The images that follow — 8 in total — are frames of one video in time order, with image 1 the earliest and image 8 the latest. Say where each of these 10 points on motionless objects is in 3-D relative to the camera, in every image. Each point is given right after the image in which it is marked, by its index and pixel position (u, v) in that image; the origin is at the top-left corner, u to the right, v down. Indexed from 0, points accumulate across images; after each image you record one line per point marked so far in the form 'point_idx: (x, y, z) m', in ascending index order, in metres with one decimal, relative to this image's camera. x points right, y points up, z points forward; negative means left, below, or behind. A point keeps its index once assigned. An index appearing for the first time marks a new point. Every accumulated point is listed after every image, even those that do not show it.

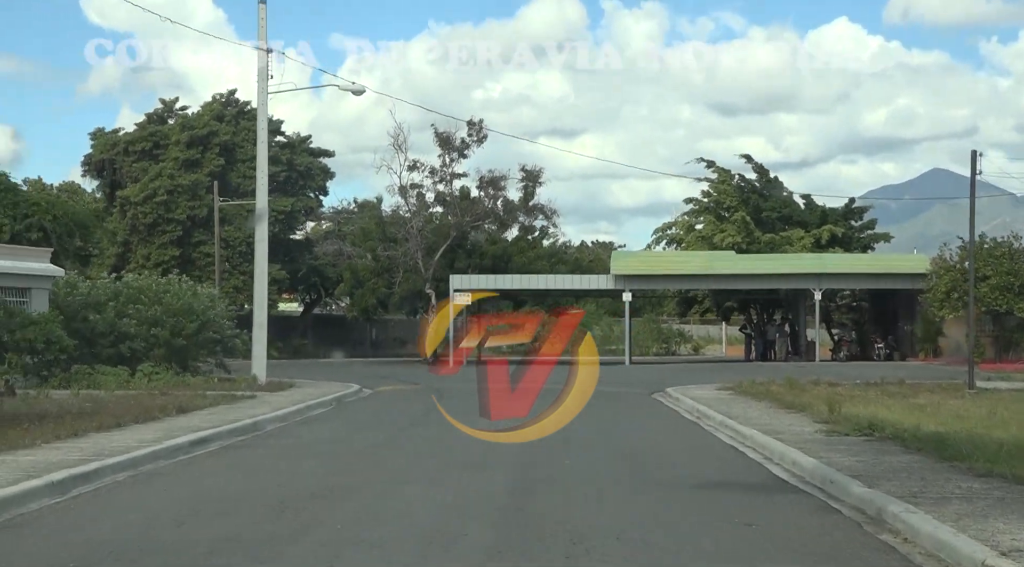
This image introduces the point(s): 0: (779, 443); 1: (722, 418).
0: (+3.4, -2.0, +14.3) m
1: (+3.5, -2.2, +18.5) m
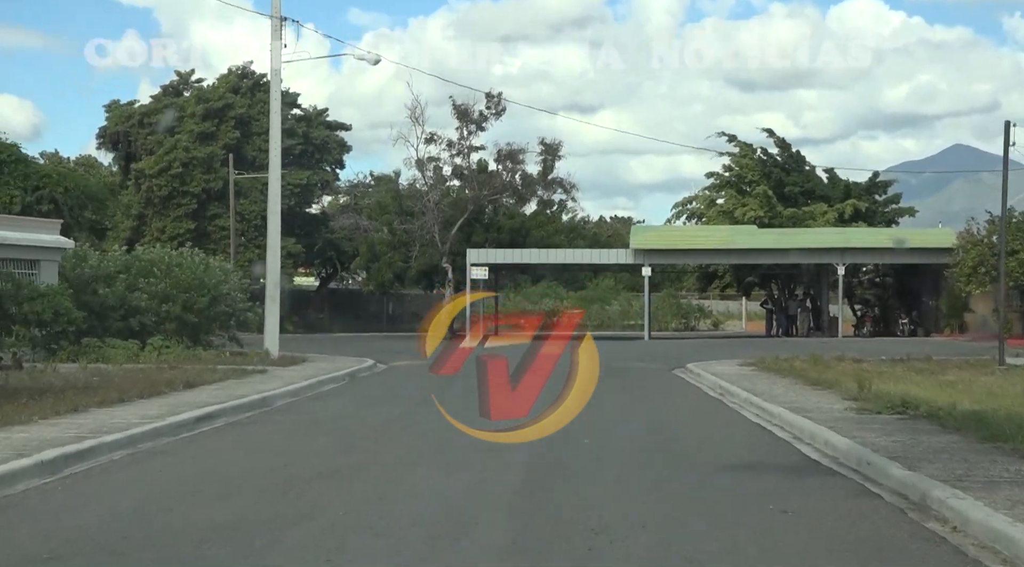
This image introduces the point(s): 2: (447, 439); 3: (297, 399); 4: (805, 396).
0: (+3.6, -1.7, +13.7) m
1: (+3.7, -1.8, +17.8) m
2: (-0.7, -1.7, +12.1) m
3: (-3.6, -1.9, +18.6) m
4: (+4.5, -1.8, +17.3) m
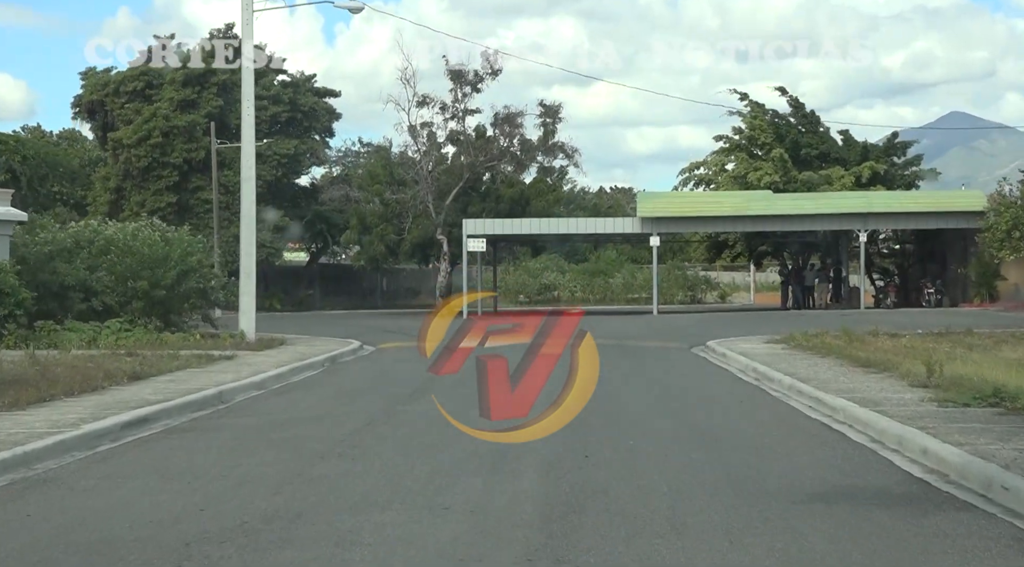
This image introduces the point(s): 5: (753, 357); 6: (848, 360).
0: (+3.6, -1.3, +11.0) m
1: (+3.8, -1.3, +15.1) m
2: (-0.7, -1.4, +9.4) m
3: (-3.5, -1.5, +15.9) m
4: (+4.6, -1.3, +14.6) m
5: (+4.3, -1.3, +20.0) m
6: (+5.5, -1.2, +18.3) m
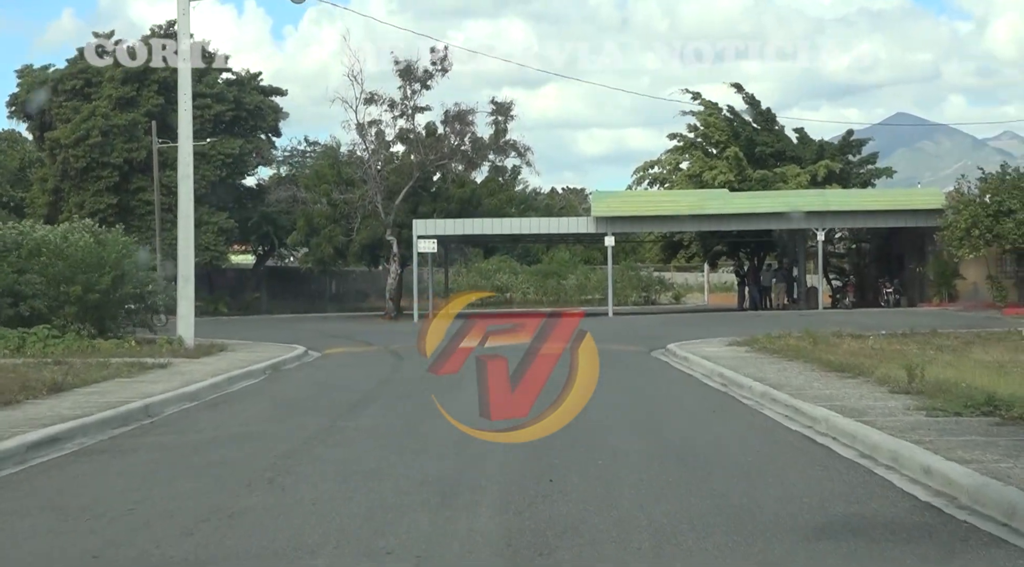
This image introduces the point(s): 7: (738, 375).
0: (+3.2, -1.3, +10.1) m
1: (+3.2, -1.3, +14.2) m
2: (-1.0, -1.4, +8.3) m
3: (-4.1, -1.6, +14.6) m
4: (+4.0, -1.3, +13.7) m
5: (+3.5, -1.3, +19.1) m
6: (+4.7, -1.2, +17.4) m
7: (+3.3, -1.3, +16.6) m
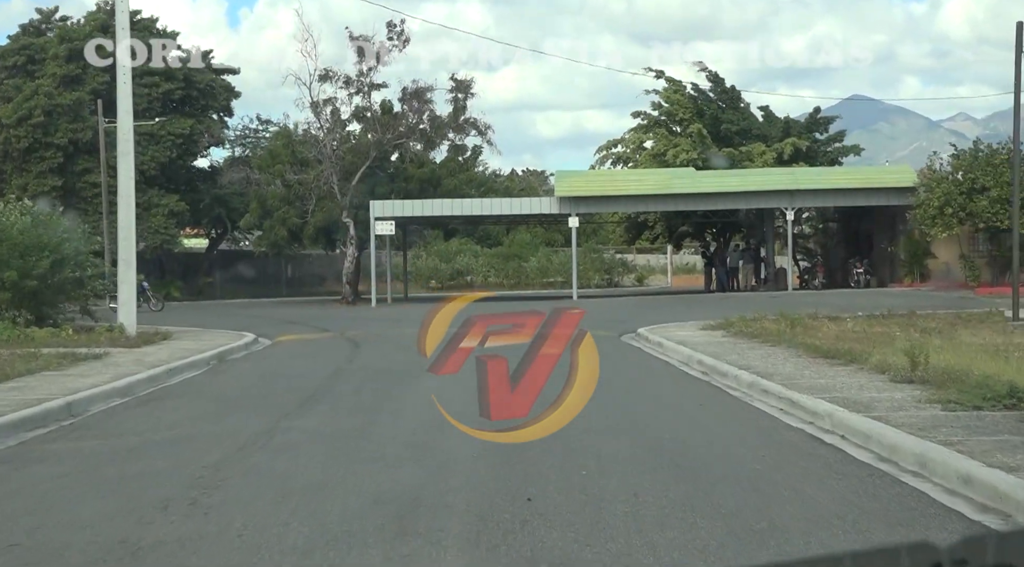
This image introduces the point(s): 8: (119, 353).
0: (+3.0, -1.1, +8.9) m
1: (+2.8, -1.1, +13.0) m
2: (-1.2, -1.3, +7.0) m
3: (-4.6, -1.4, +13.2) m
4: (+3.6, -1.1, +12.6) m
5: (+2.9, -1.0, +17.9) m
6: (+4.2, -0.9, +16.3) m
7: (+2.8, -1.1, +15.4) m
8: (-6.8, -1.2, +19.5) m
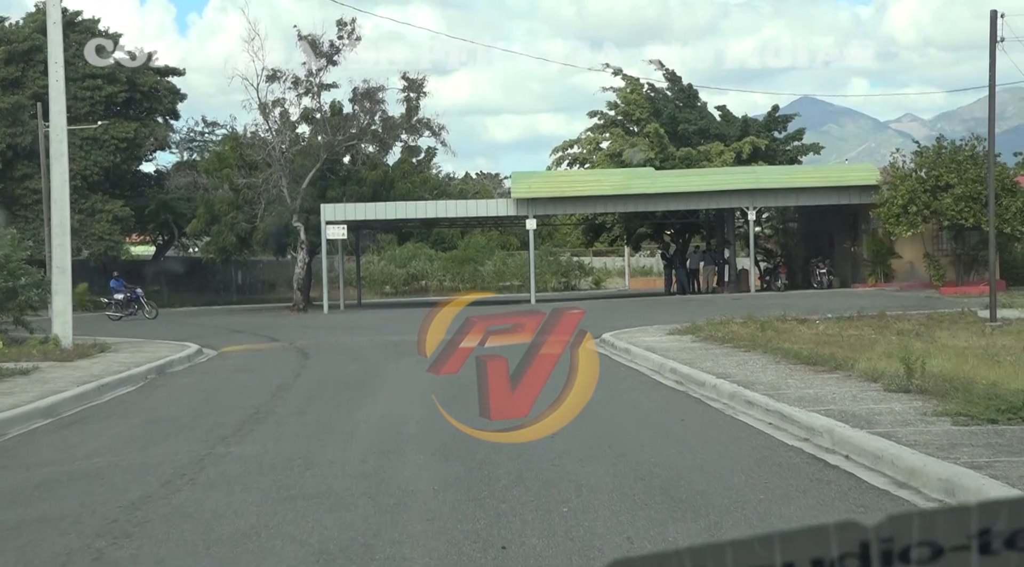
0: (+2.8, -1.2, +7.9) m
1: (+2.4, -1.1, +12.1) m
2: (-1.4, -1.4, +5.9) m
3: (-5.0, -1.5, +11.9) m
4: (+3.2, -1.1, +11.7) m
5: (+2.3, -1.1, +17.0) m
6: (+3.7, -1.0, +15.4) m
7: (+2.3, -1.1, +14.4) m
8: (-7.4, -1.4, +18.1) m
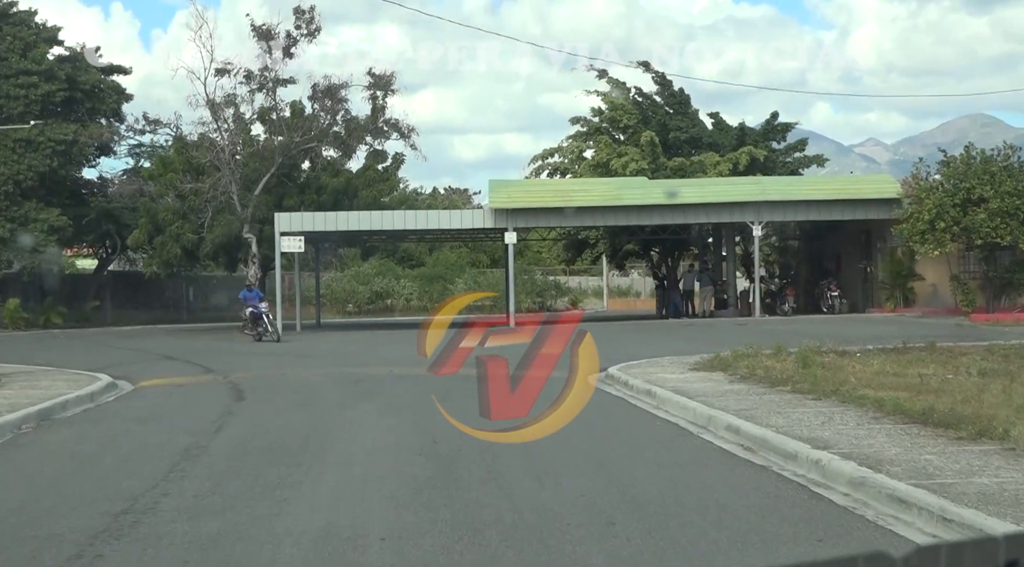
0: (+3.0, -1.3, +4.0) m
1: (+2.5, -1.4, +8.1) m
2: (-1.1, -1.5, +1.8) m
3: (-4.9, -1.7, +7.7) m
4: (+3.3, -1.3, +7.7) m
5: (+2.3, -1.4, +13.0) m
6: (+3.7, -1.3, +11.5) m
7: (+2.3, -1.4, +10.5) m
8: (-7.5, -1.6, +13.8) m
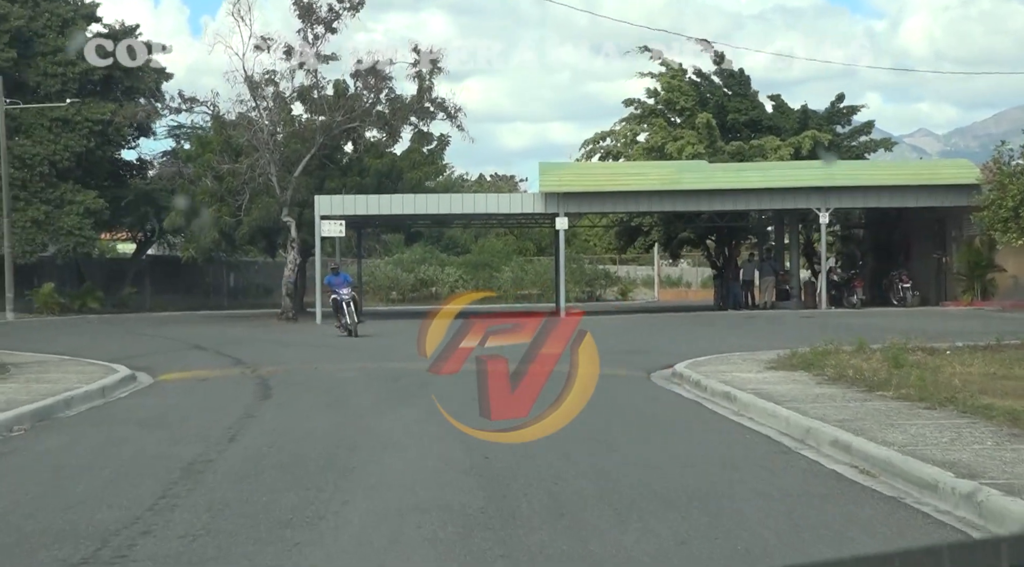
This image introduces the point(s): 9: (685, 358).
0: (+3.2, -1.3, +2.2) m
1: (+2.9, -1.3, +6.3) m
2: (-0.9, -1.4, +0.1) m
3: (-4.4, -1.5, +6.2) m
4: (+3.8, -1.2, +5.9) m
5: (+2.9, -1.2, +11.2) m
6: (+4.2, -1.2, +9.6) m
7: (+2.9, -1.3, +8.7) m
8: (-6.9, -1.4, +12.4) m
9: (+2.7, -1.2, +17.8) m
